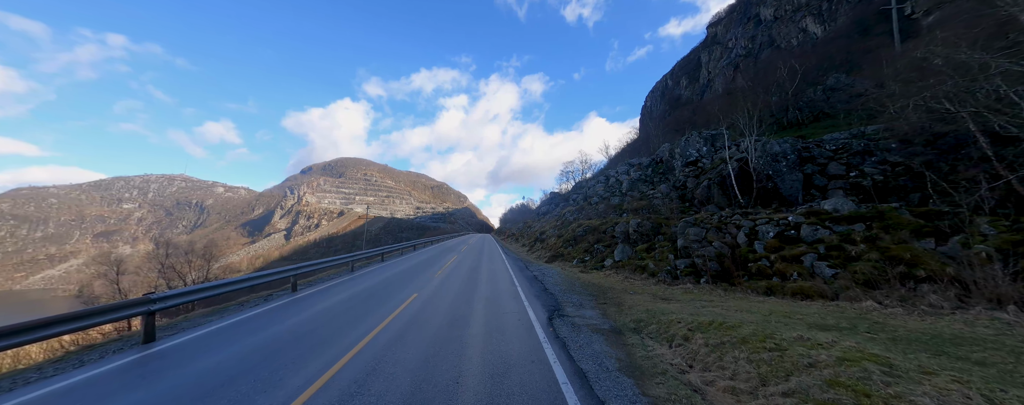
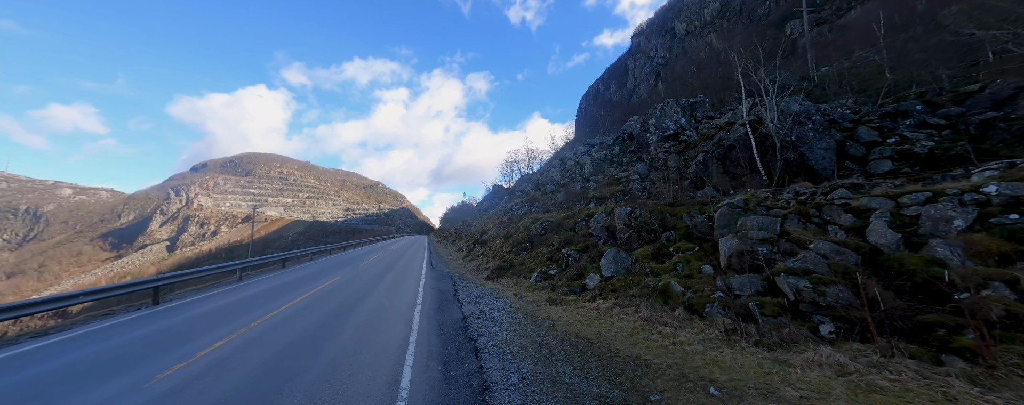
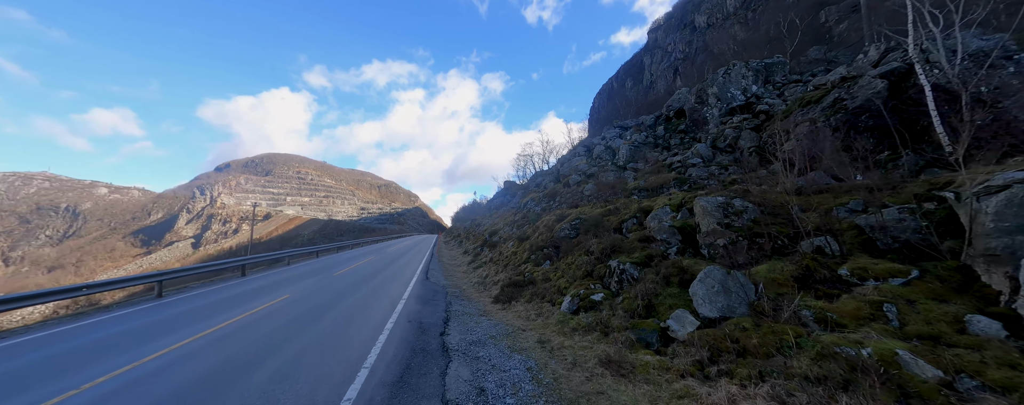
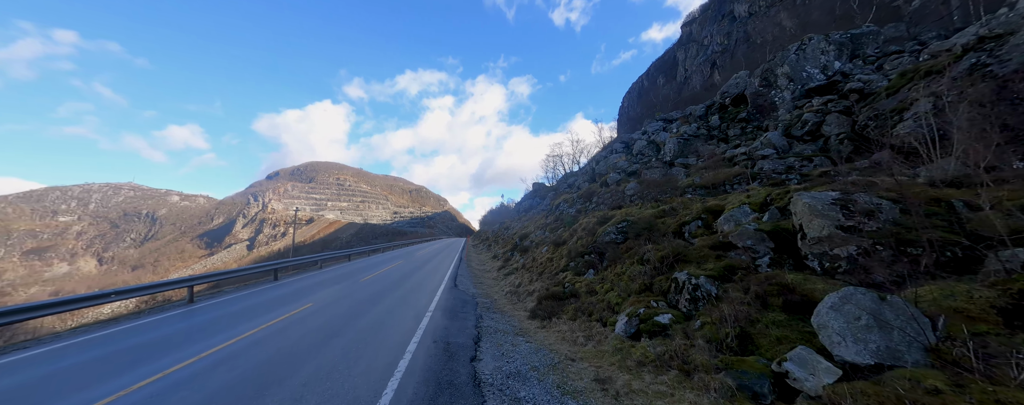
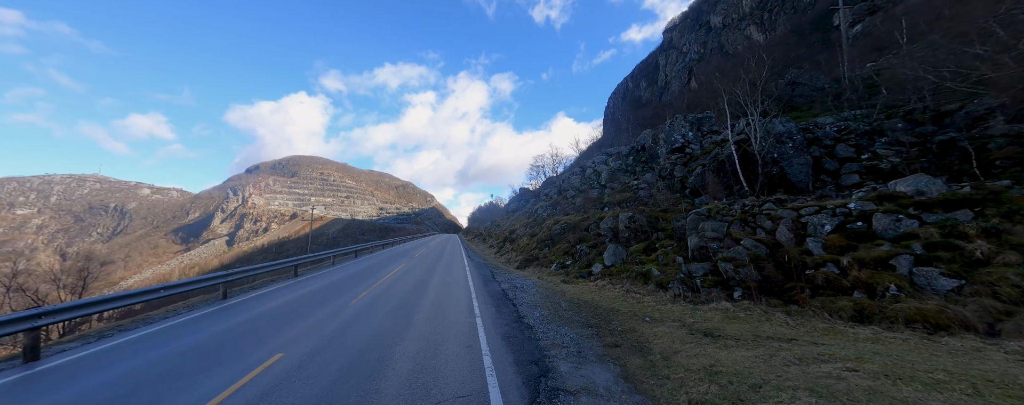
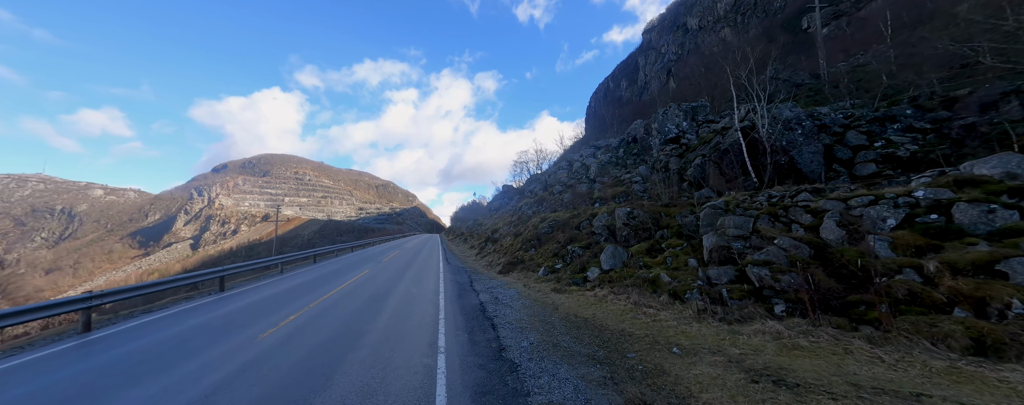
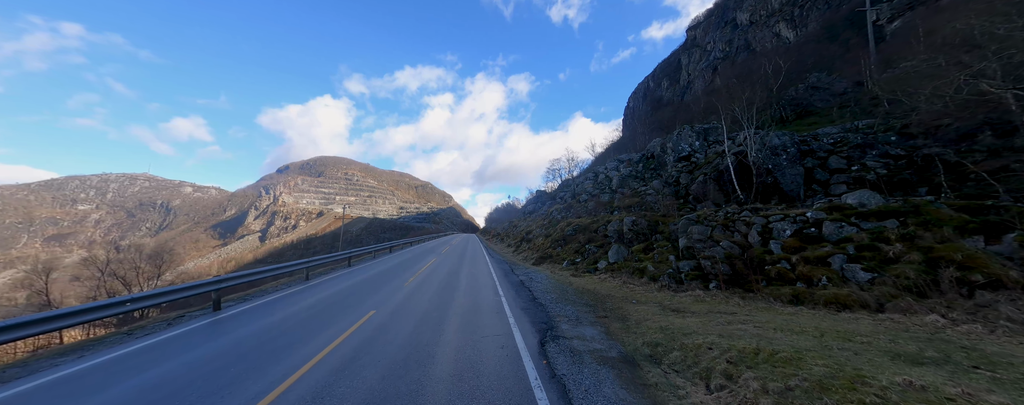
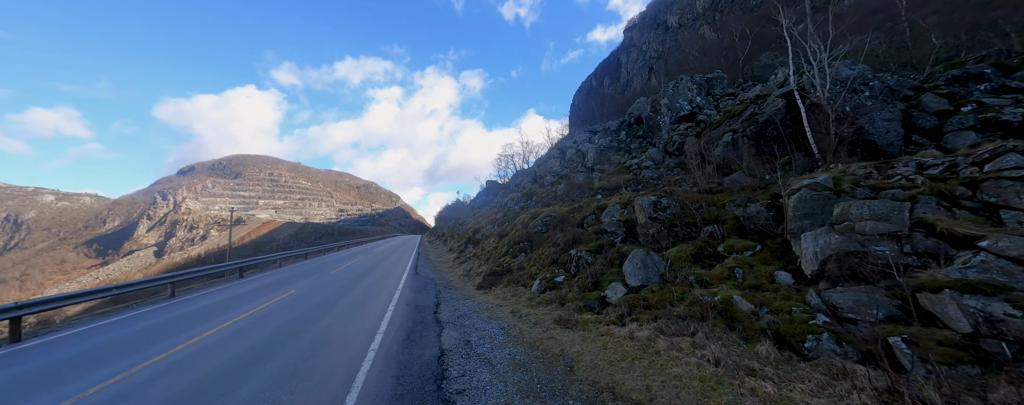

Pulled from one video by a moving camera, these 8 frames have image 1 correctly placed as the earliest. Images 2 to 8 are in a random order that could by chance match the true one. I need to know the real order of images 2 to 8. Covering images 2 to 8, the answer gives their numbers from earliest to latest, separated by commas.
7, 5, 6, 2, 8, 3, 4
